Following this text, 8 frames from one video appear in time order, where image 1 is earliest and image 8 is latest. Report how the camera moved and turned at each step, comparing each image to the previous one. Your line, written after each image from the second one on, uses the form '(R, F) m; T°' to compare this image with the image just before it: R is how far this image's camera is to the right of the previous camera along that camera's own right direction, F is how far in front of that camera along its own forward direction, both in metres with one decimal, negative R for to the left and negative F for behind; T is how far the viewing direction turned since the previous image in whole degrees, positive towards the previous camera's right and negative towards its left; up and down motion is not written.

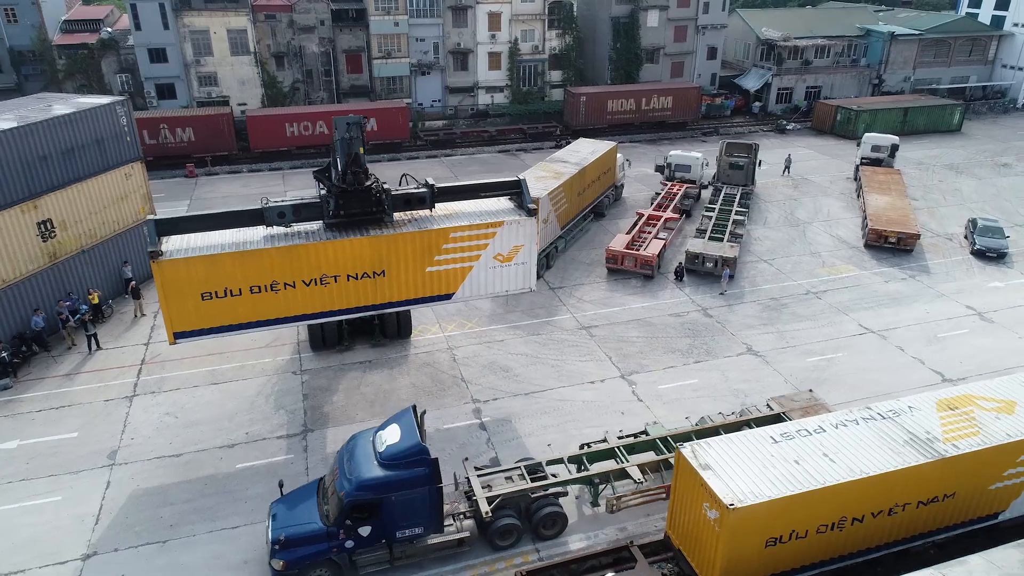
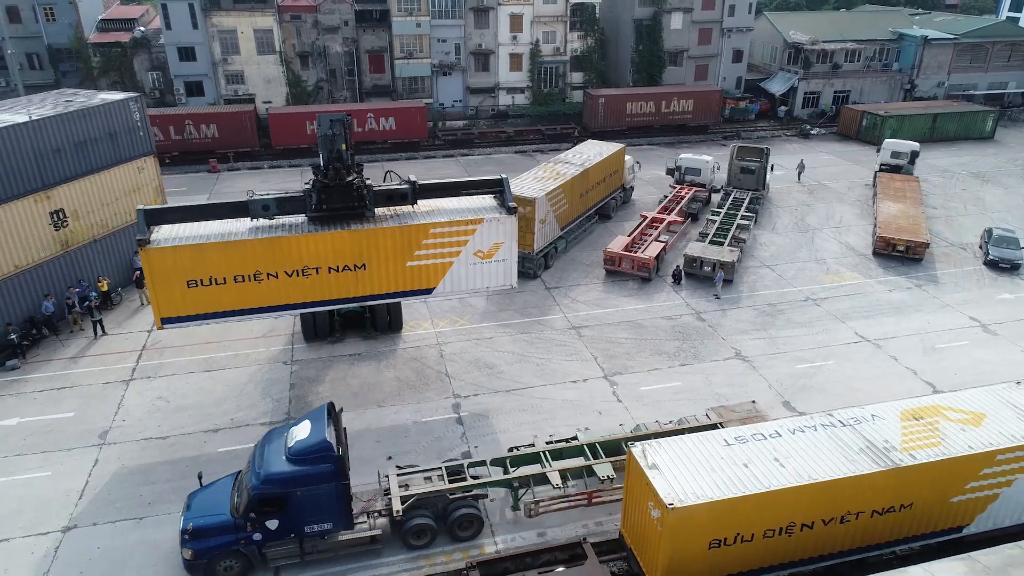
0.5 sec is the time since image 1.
(+1.6, -0.2) m; -3°
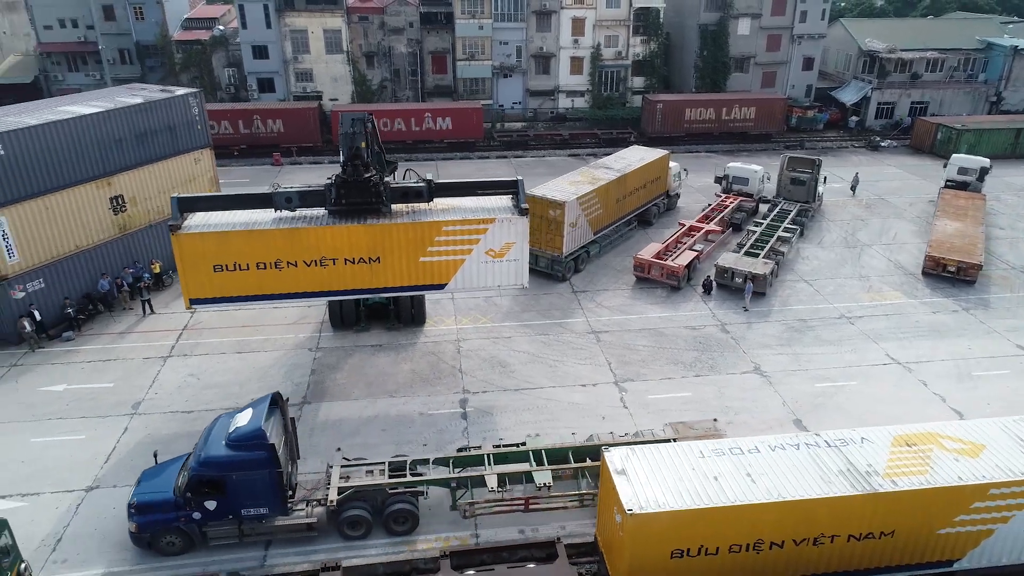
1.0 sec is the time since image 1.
(+1.8, -0.3) m; -6°
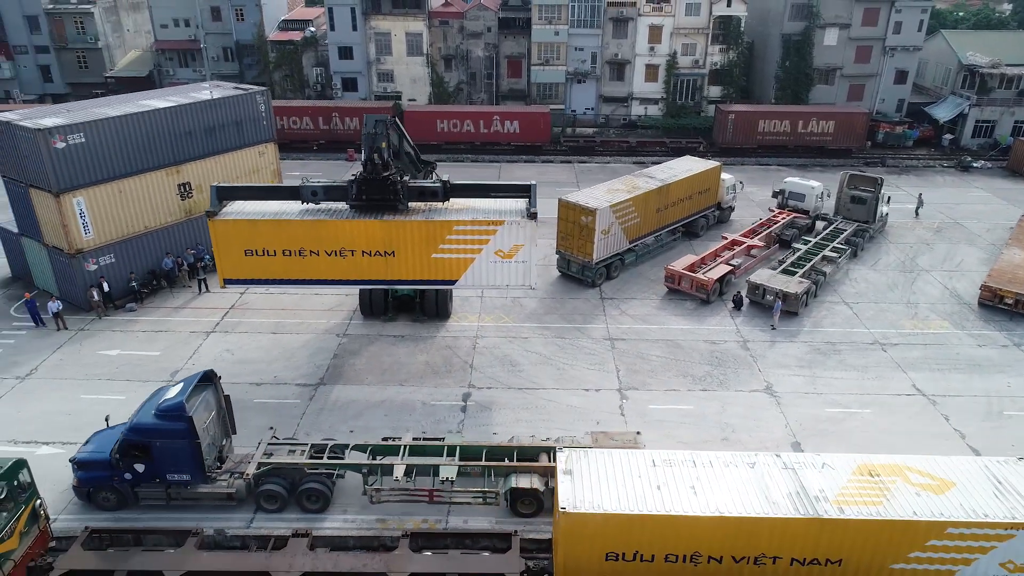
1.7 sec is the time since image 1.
(+2.6, -0.5) m; -8°
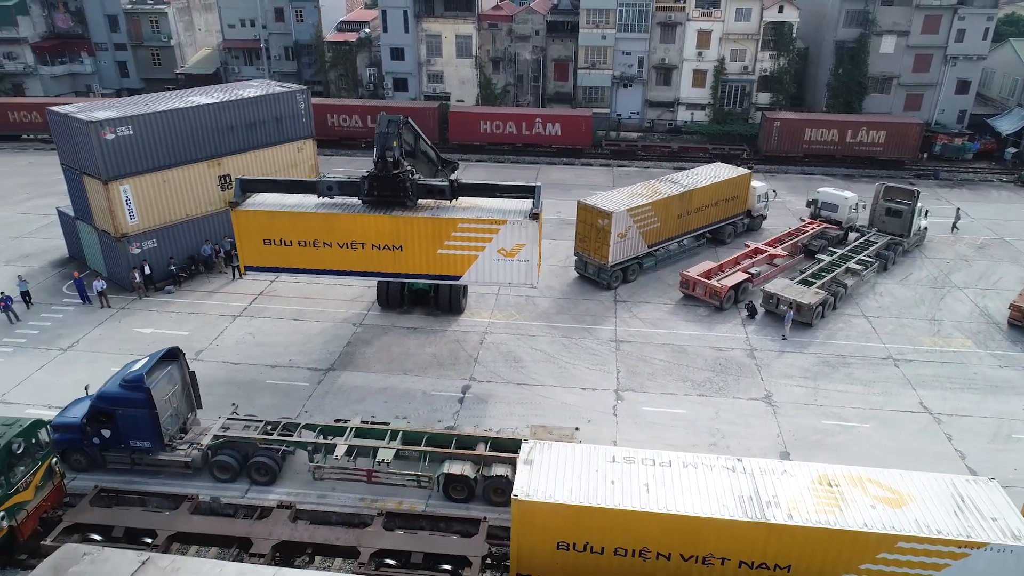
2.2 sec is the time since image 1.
(+1.9, -0.5) m; -5°
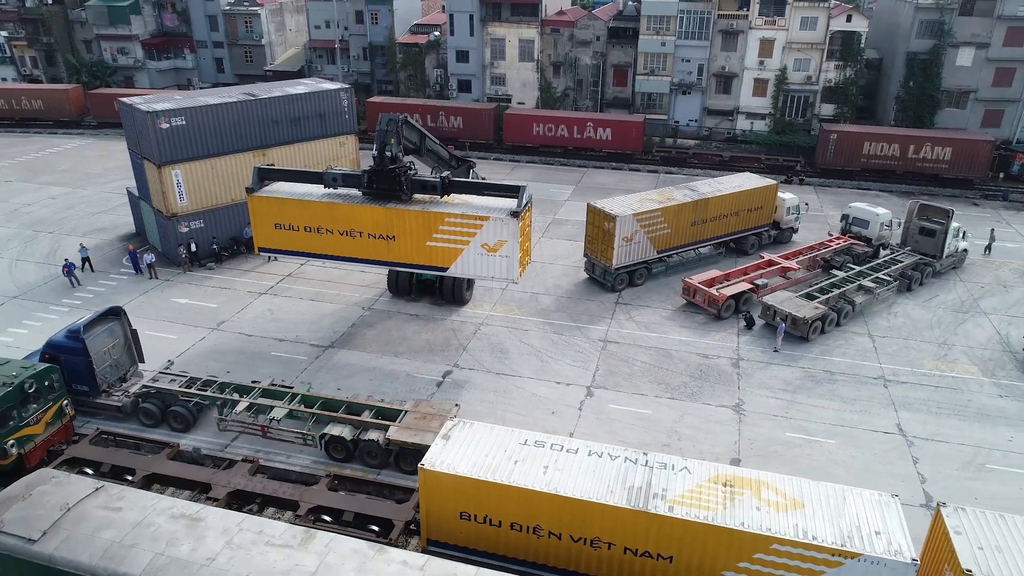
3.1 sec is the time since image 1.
(+3.6, -0.9) m; -8°
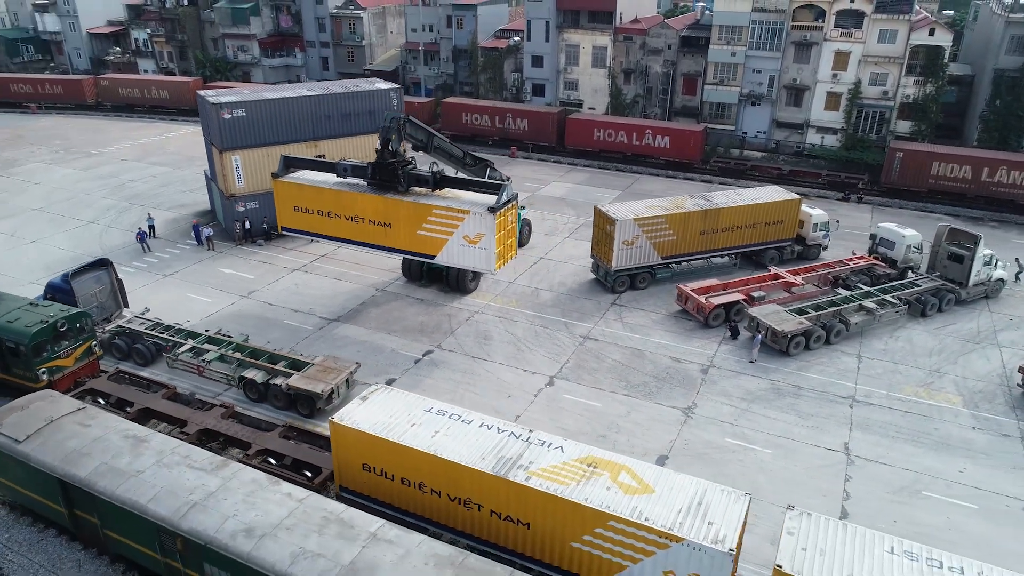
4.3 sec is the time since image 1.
(+4.8, -1.2) m; -10°
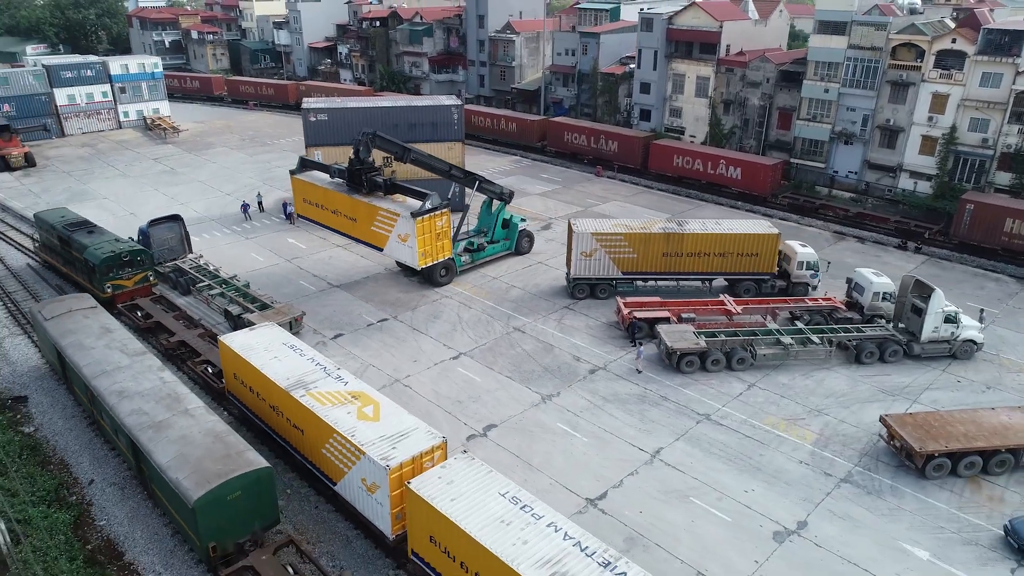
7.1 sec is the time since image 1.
(+11.5, -2.5) m; -18°
